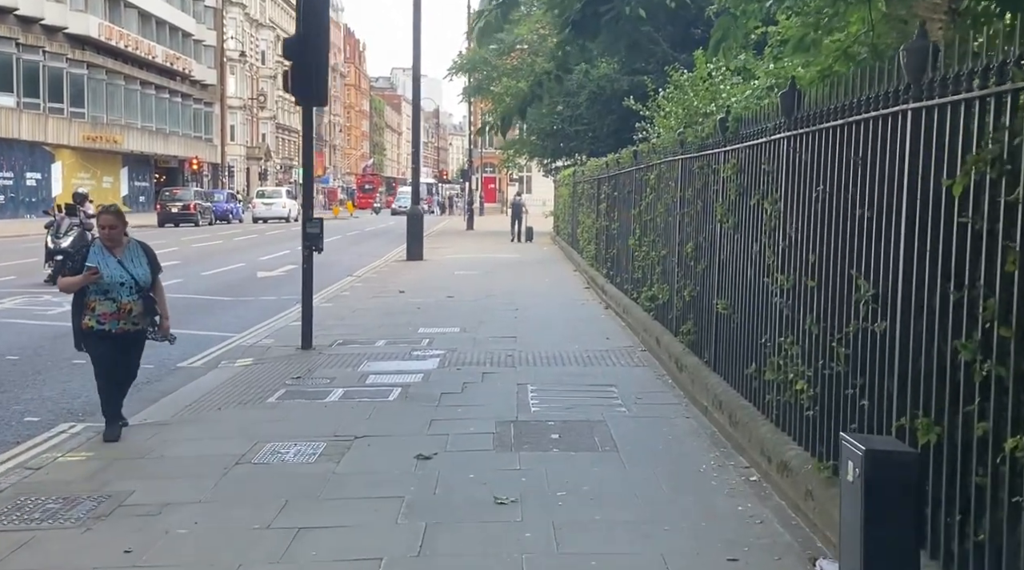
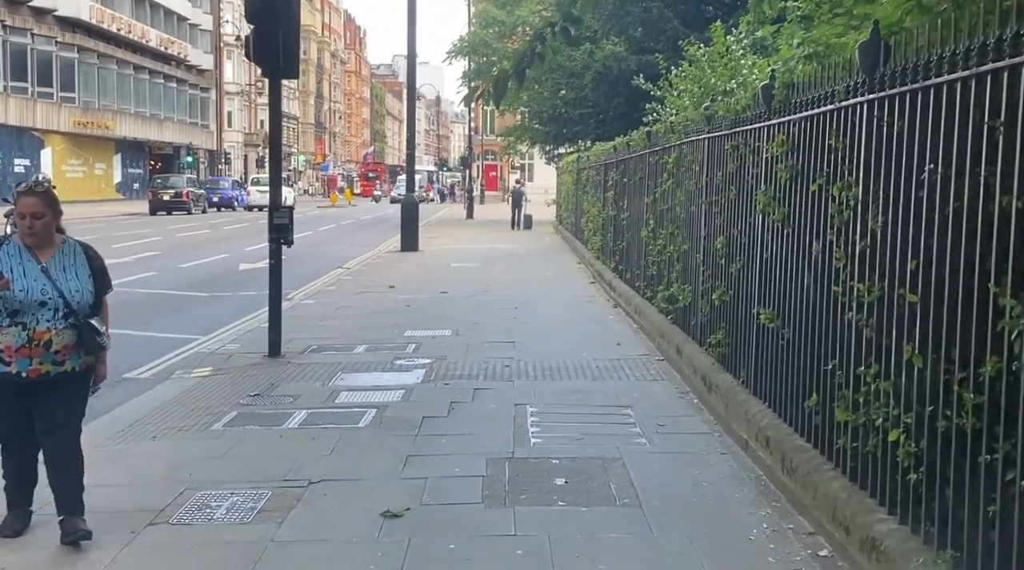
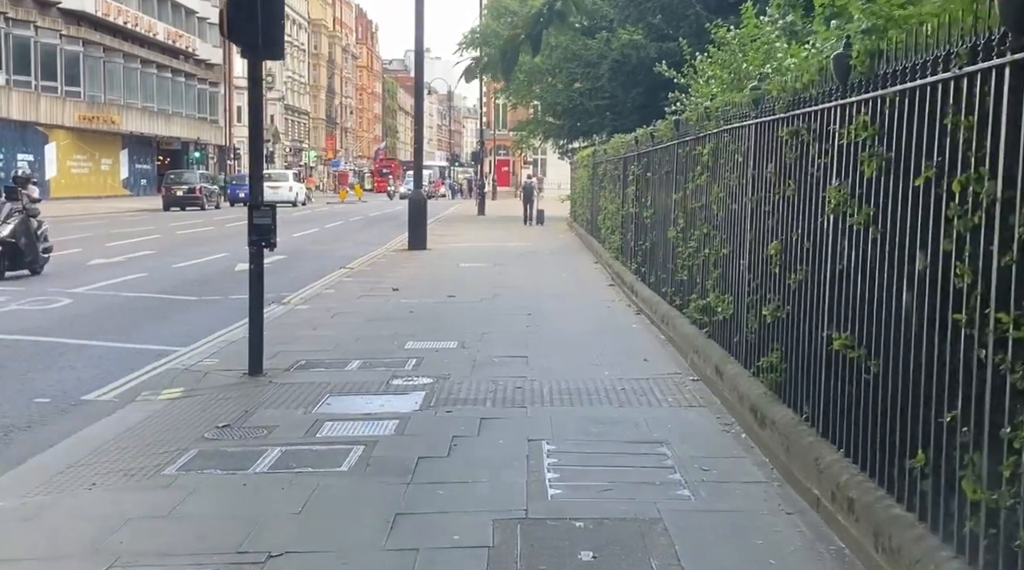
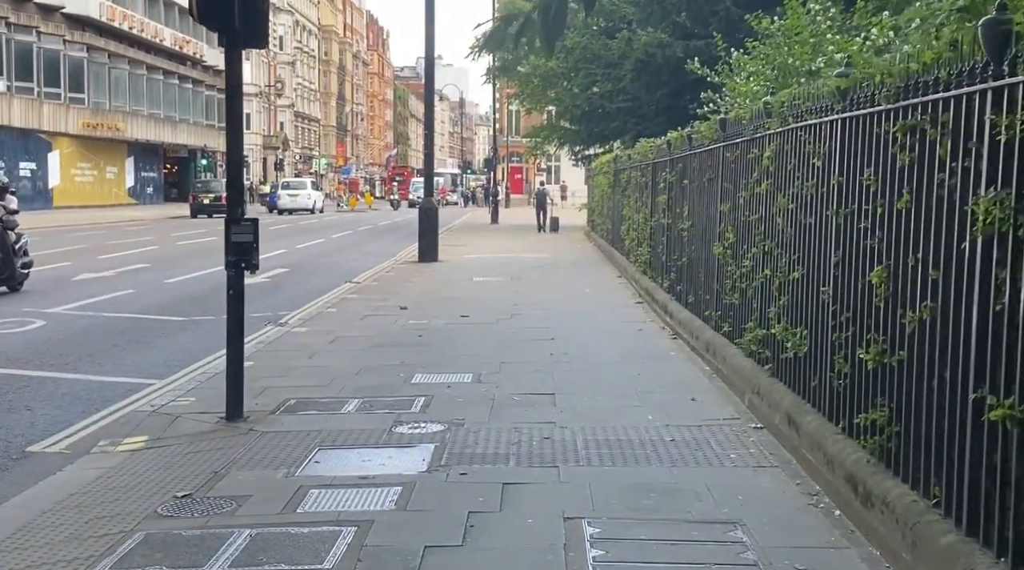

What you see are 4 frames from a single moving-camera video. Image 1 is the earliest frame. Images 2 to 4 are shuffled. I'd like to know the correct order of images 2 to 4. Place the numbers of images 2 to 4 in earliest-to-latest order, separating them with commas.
2, 3, 4
